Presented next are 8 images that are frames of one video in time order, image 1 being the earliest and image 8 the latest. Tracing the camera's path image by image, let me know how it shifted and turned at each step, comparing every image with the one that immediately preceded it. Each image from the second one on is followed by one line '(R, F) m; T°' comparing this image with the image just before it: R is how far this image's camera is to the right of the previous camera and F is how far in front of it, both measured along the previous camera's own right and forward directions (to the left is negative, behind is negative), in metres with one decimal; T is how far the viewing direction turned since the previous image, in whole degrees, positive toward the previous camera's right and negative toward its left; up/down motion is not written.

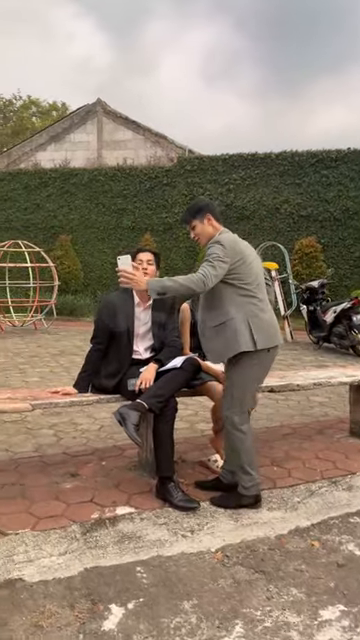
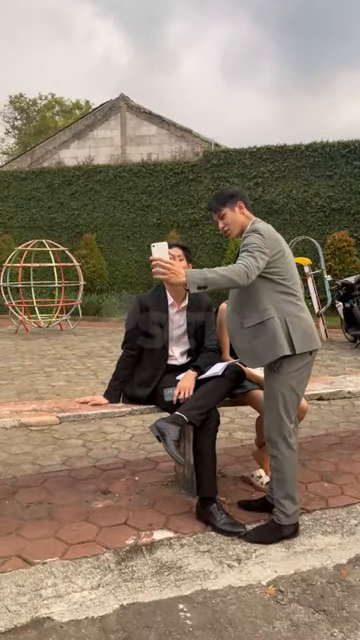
(-0.1, +0.3) m; -3°
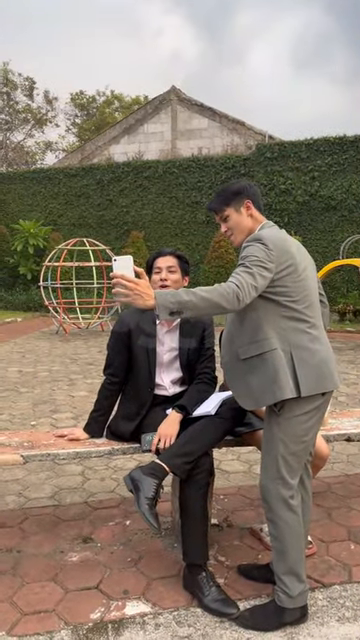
(+0.3, +0.6) m; -7°
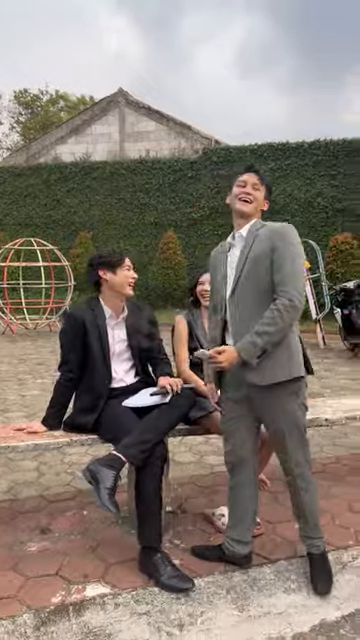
(0.0, -0.1) m; +6°
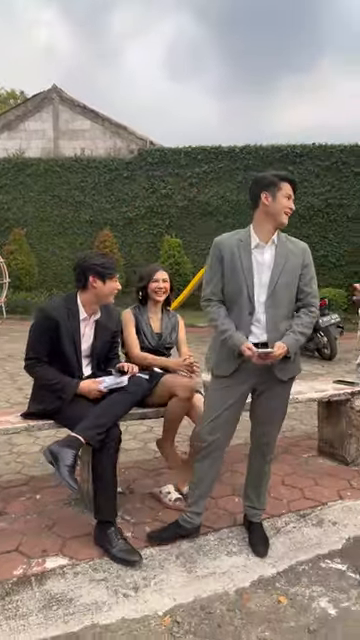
(-0.1, -0.2) m; +7°
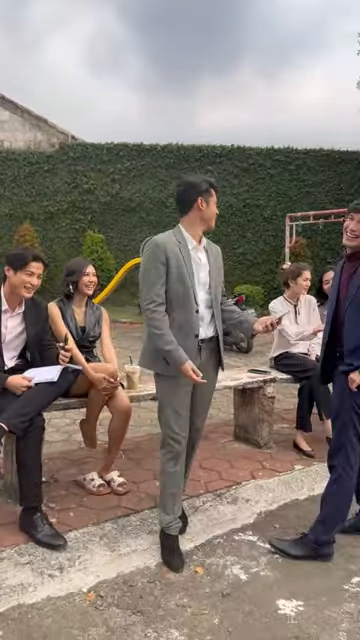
(0.0, -0.2) m; +8°
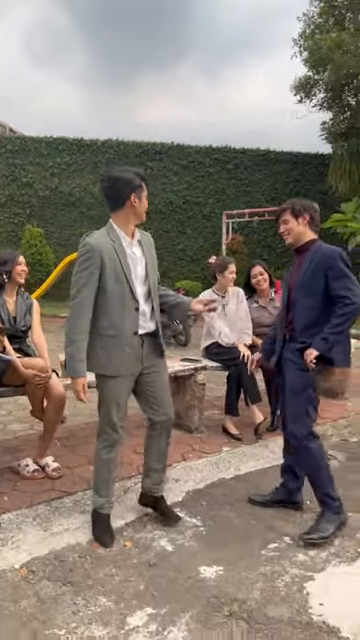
(+0.1, -0.2) m; +6°
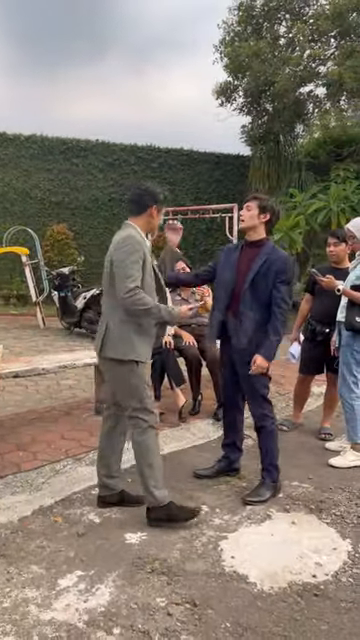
(0.0, -0.3) m; +8°
